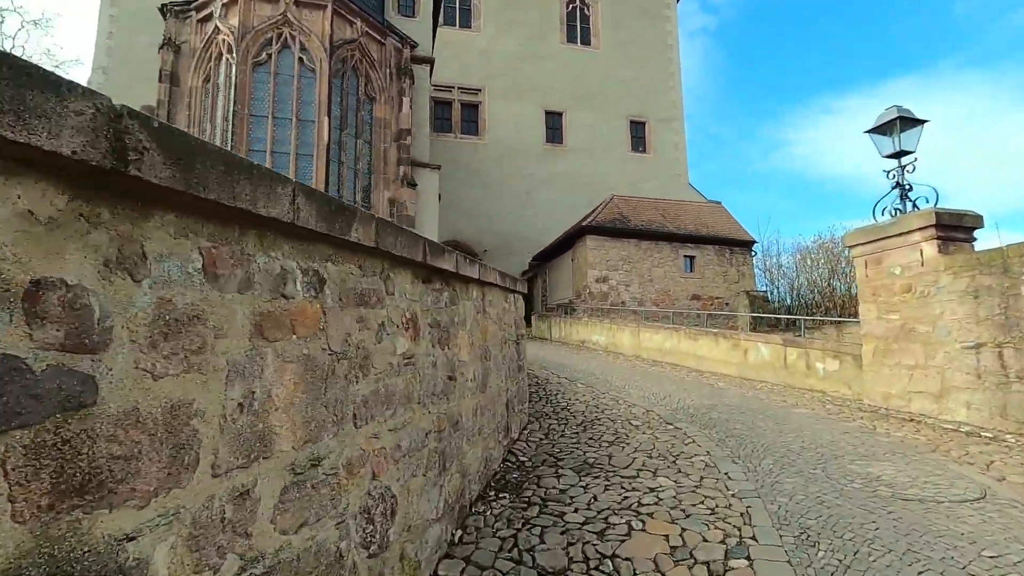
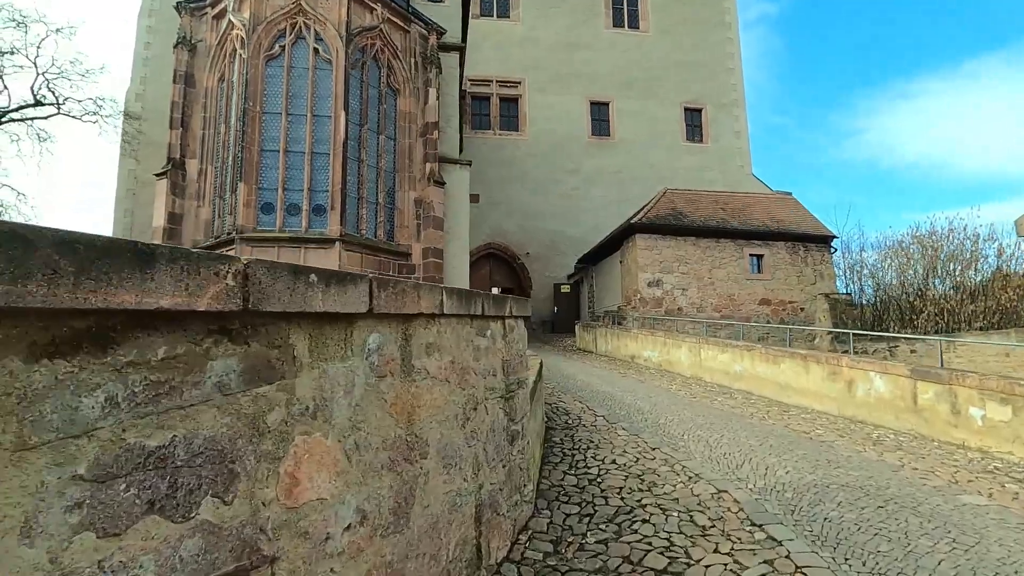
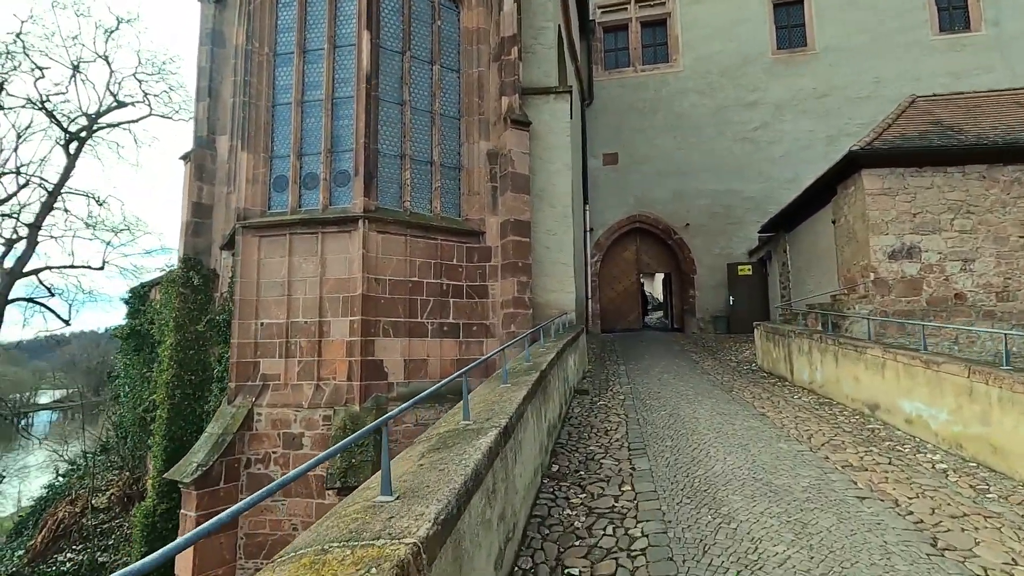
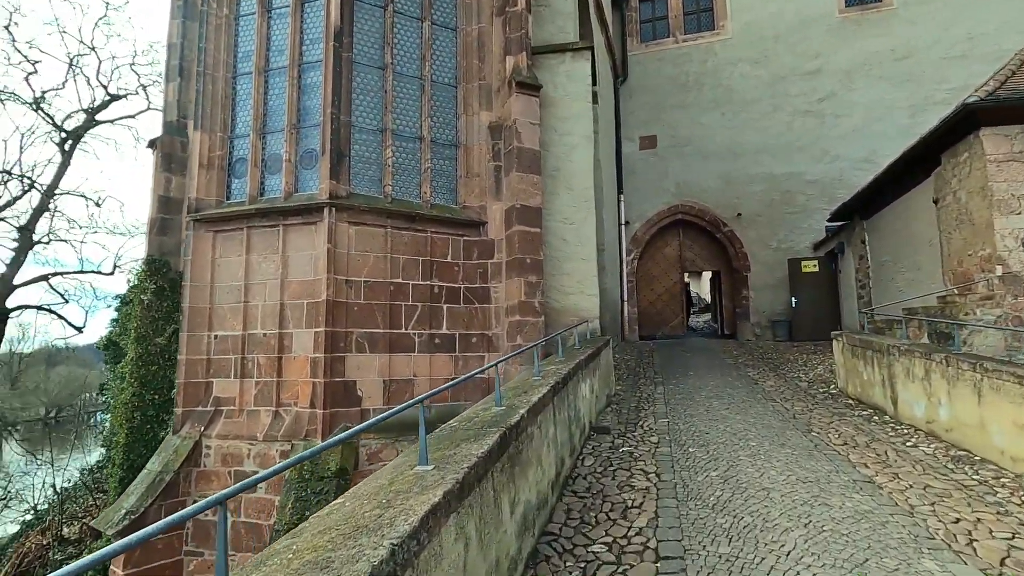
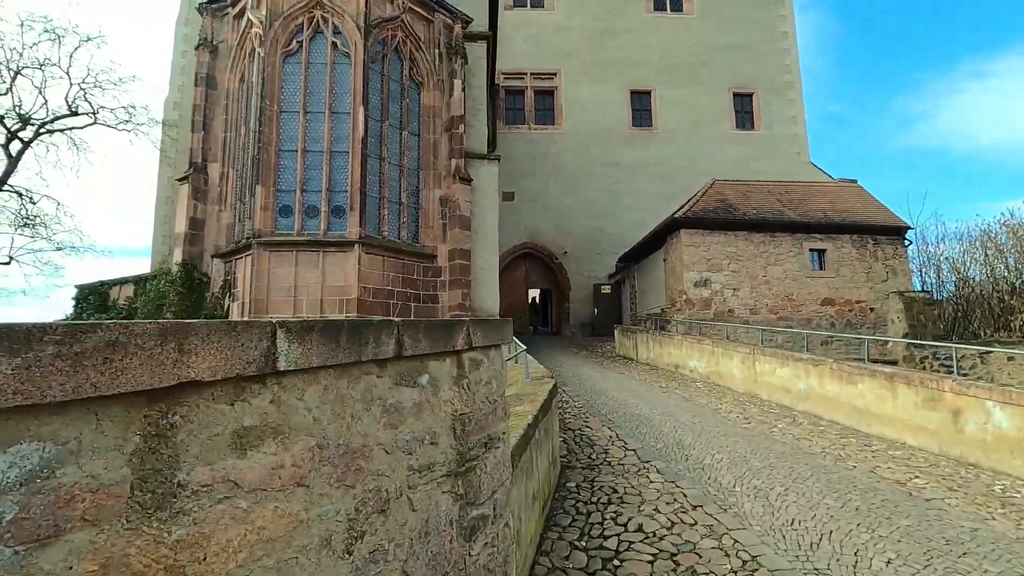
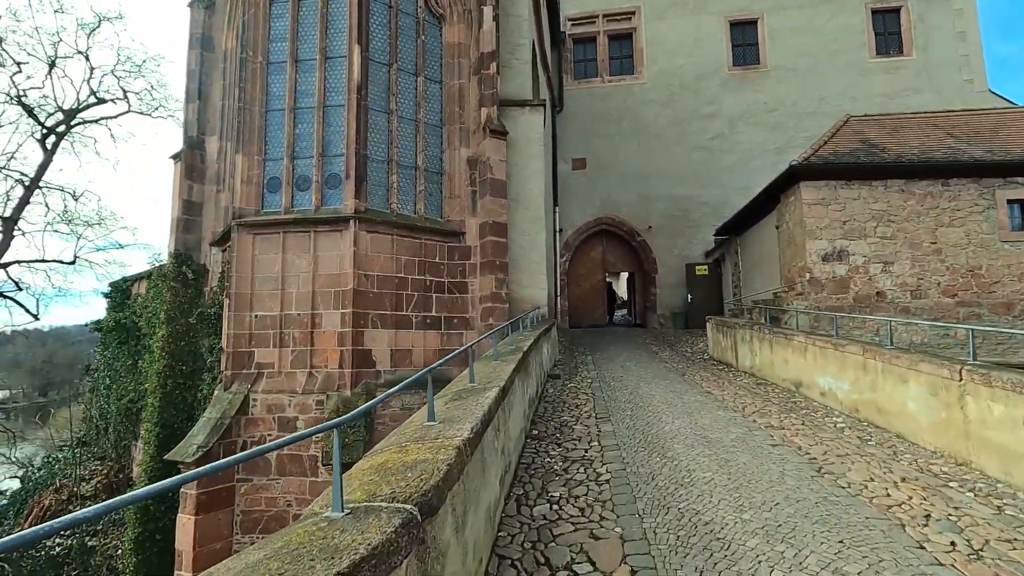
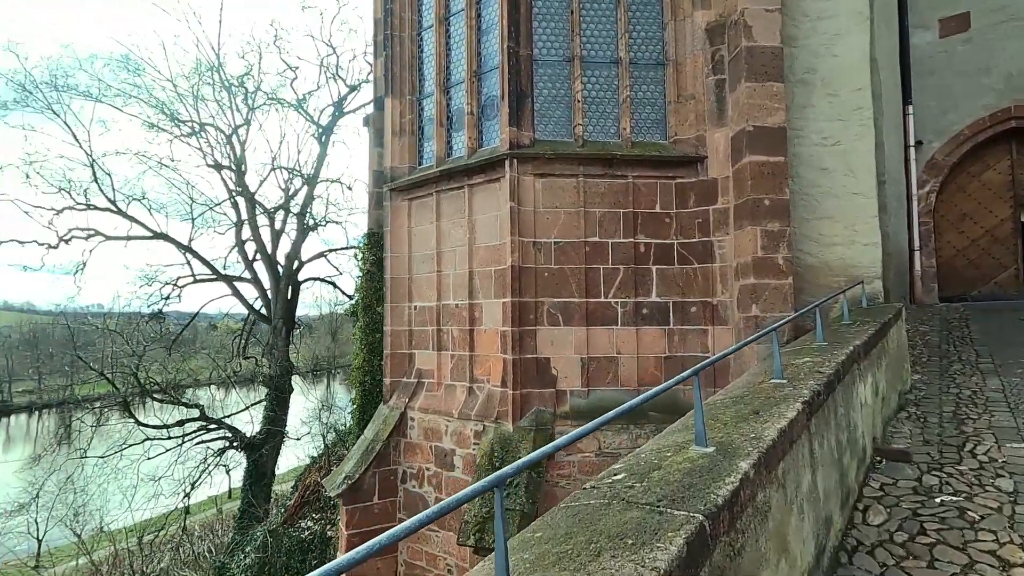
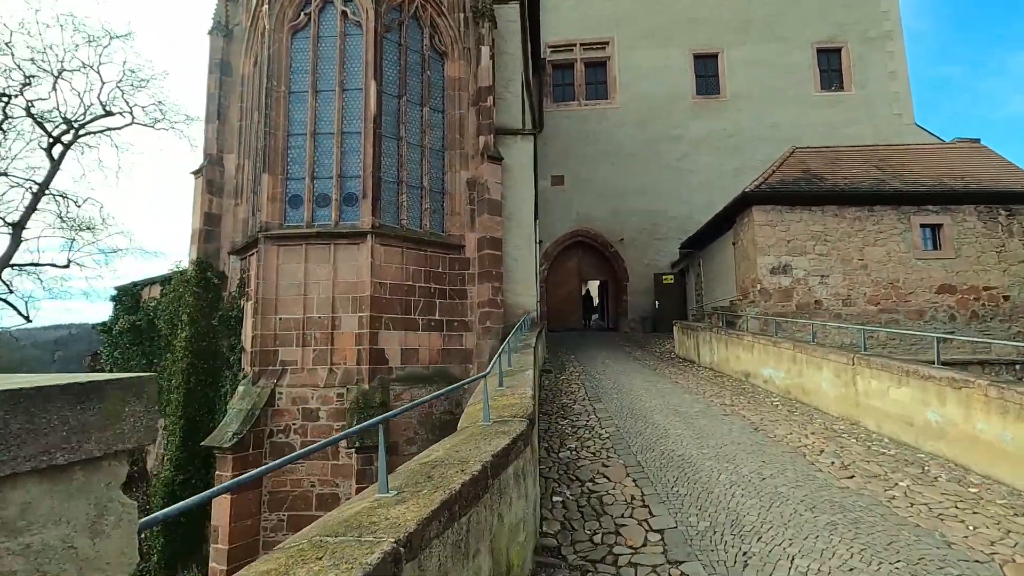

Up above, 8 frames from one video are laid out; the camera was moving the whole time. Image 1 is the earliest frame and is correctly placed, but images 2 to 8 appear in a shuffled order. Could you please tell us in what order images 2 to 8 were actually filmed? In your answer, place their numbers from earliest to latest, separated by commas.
2, 5, 8, 6, 3, 4, 7
